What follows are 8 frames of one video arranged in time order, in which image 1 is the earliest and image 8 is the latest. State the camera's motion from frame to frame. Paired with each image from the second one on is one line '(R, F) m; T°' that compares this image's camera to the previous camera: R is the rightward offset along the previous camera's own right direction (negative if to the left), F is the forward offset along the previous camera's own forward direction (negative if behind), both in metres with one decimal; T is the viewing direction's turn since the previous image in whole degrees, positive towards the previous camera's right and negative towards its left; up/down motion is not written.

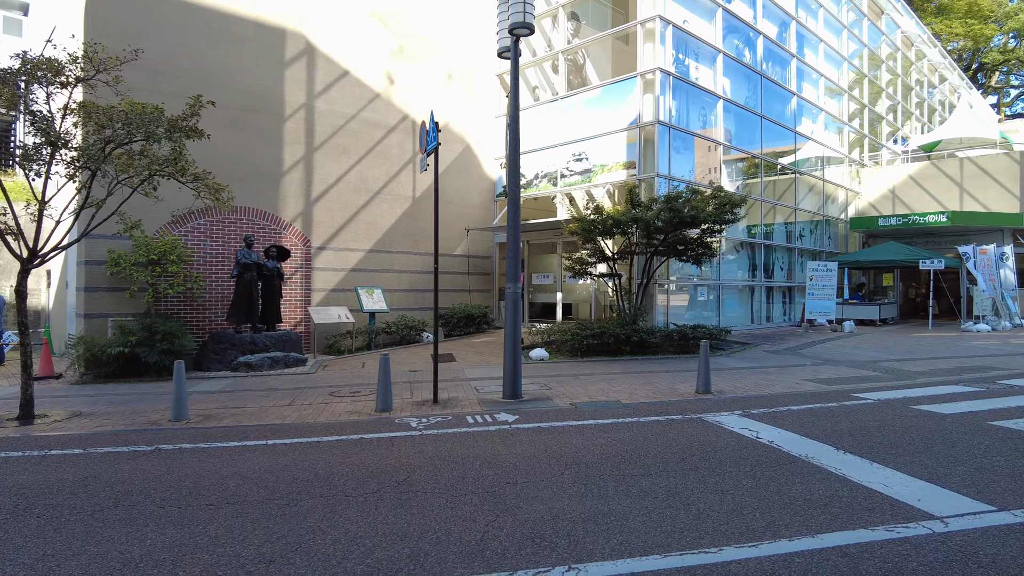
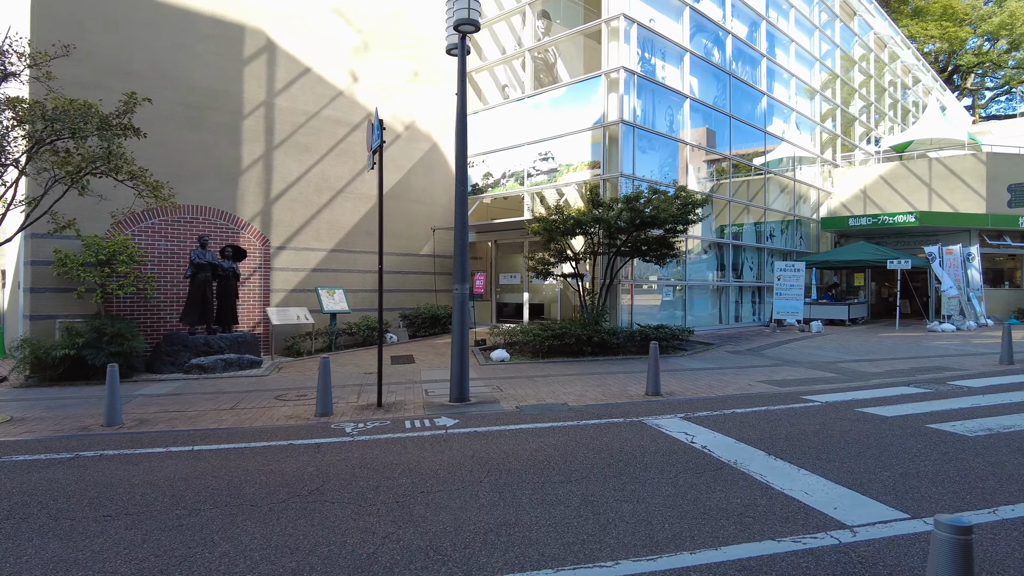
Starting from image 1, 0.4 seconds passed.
(+0.5, +0.1) m; +1°
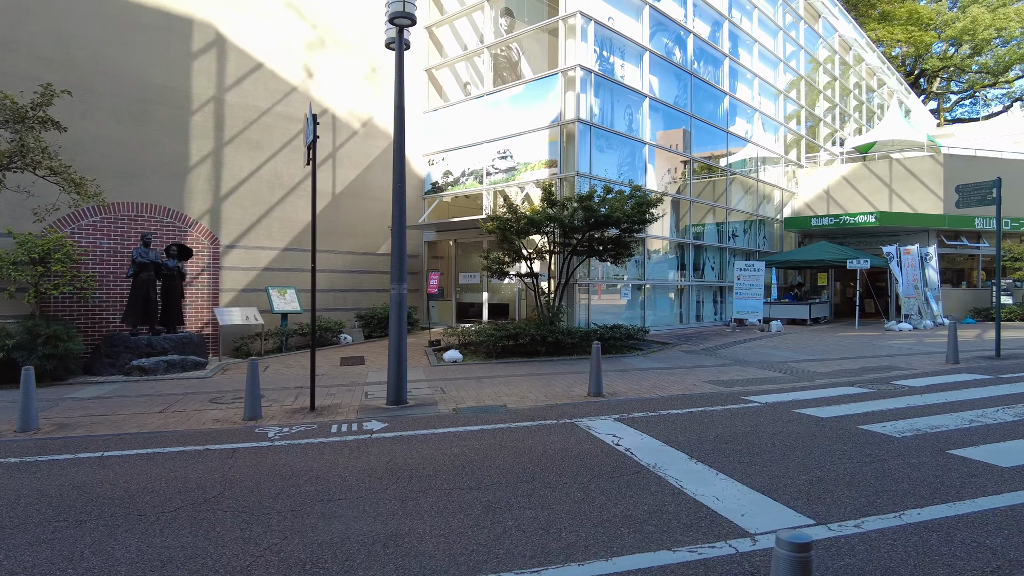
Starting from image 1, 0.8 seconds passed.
(+0.5, +0.2) m; +2°
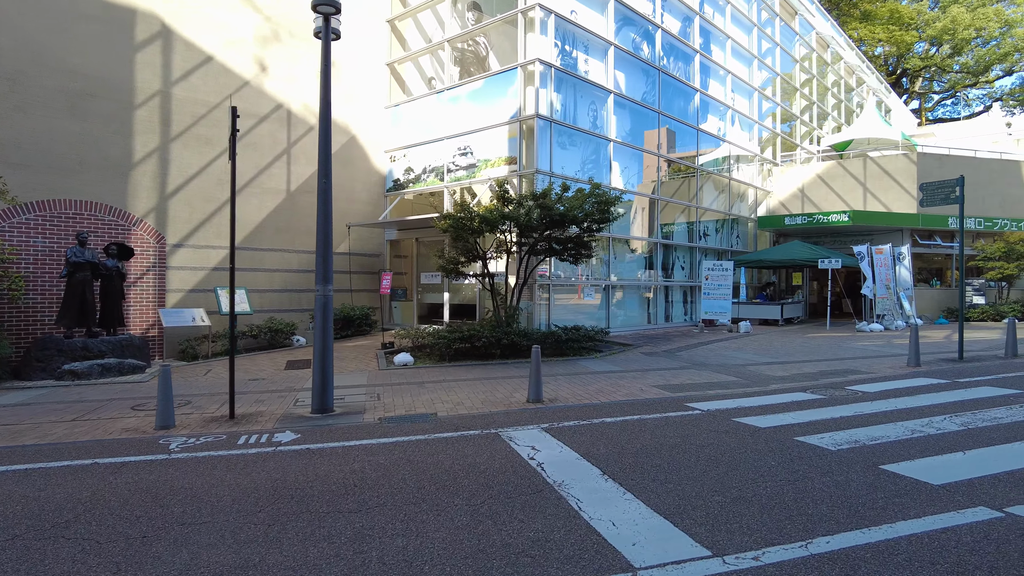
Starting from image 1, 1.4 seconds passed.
(+0.7, +0.4) m; +1°
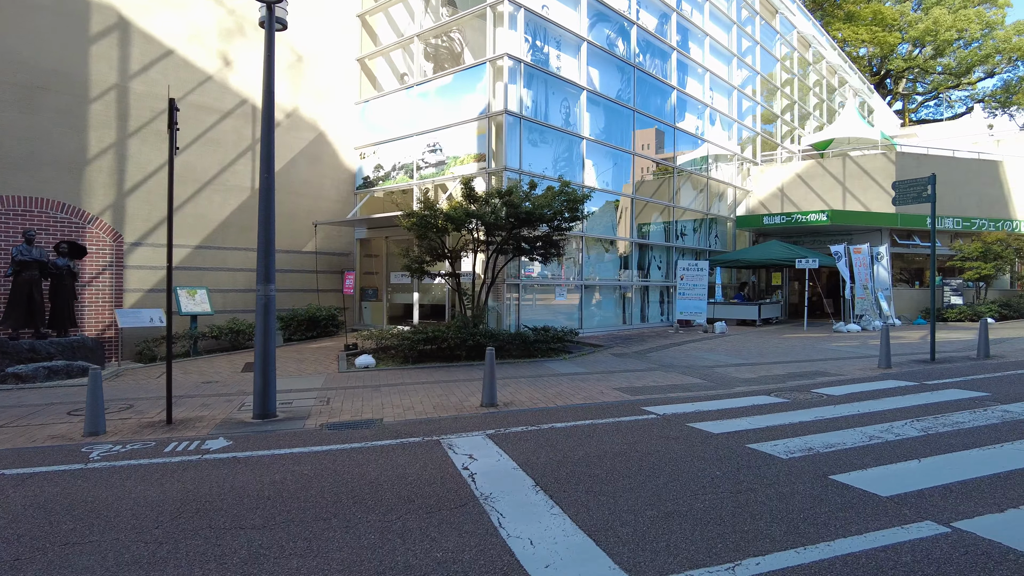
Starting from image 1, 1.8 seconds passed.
(+0.5, +0.3) m; +1°
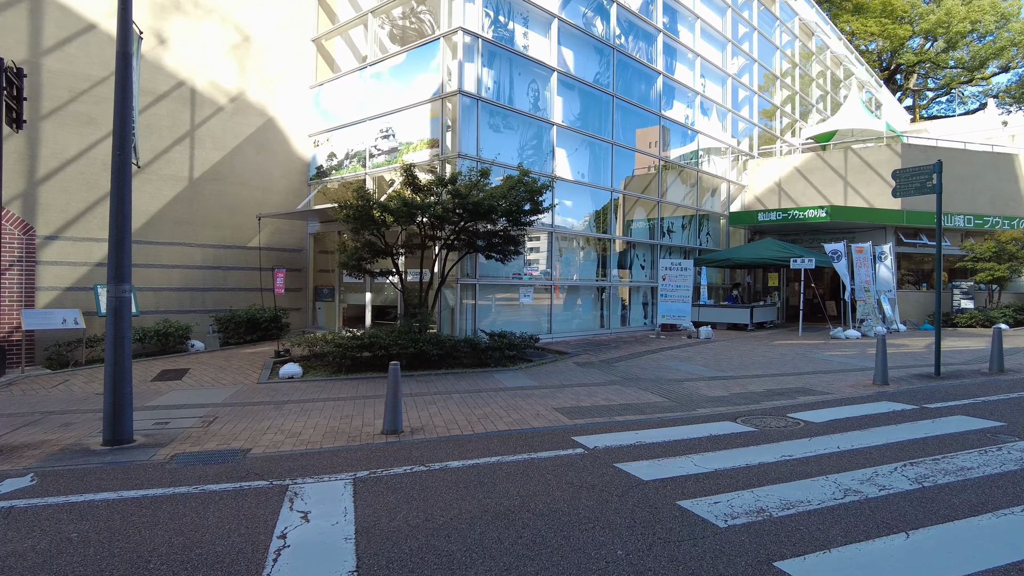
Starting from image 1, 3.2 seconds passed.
(+1.0, +1.4) m; -1°
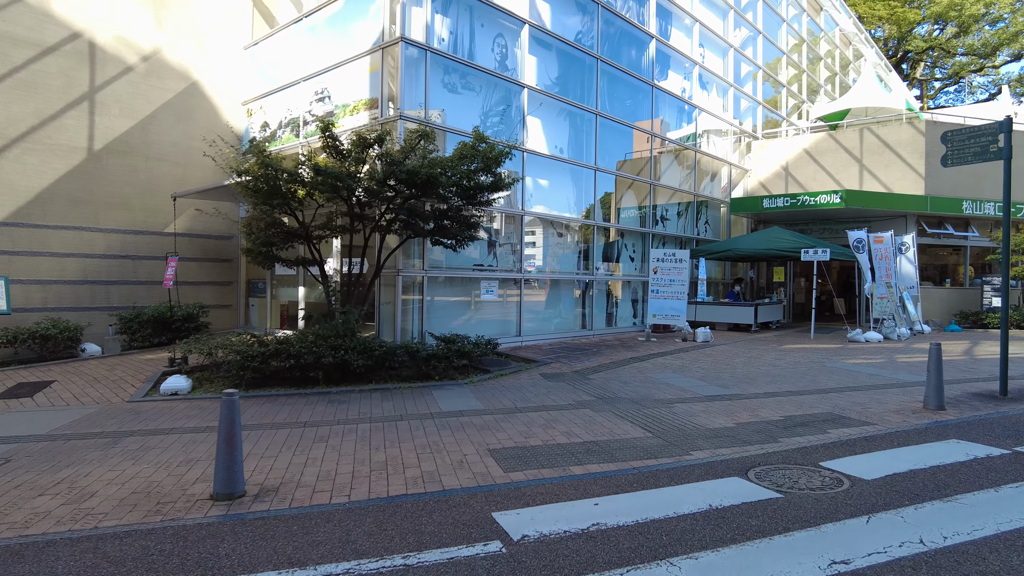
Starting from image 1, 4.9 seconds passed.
(+0.7, +2.3) m; 0°
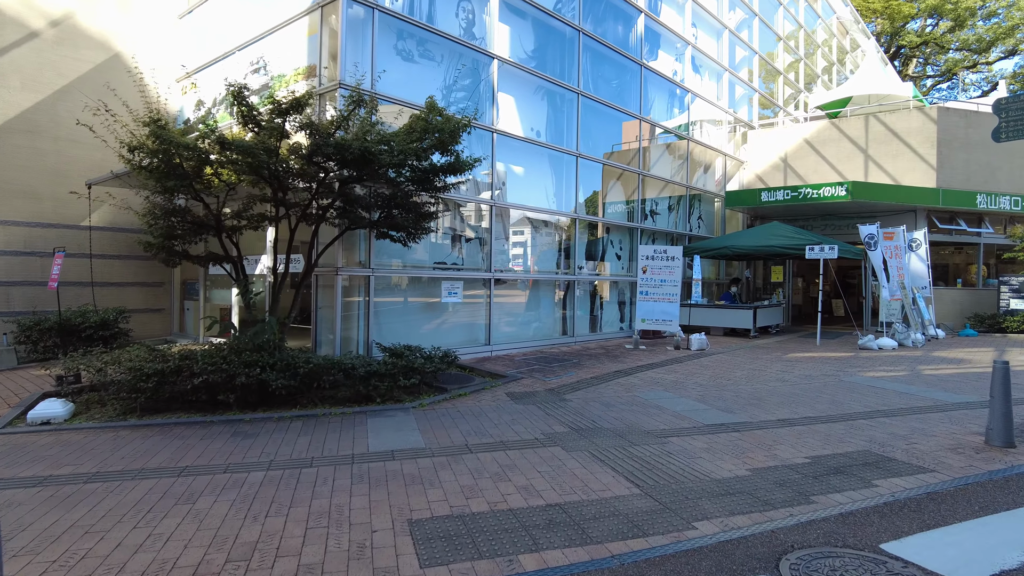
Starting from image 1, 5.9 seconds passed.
(+0.3, +1.6) m; +1°
